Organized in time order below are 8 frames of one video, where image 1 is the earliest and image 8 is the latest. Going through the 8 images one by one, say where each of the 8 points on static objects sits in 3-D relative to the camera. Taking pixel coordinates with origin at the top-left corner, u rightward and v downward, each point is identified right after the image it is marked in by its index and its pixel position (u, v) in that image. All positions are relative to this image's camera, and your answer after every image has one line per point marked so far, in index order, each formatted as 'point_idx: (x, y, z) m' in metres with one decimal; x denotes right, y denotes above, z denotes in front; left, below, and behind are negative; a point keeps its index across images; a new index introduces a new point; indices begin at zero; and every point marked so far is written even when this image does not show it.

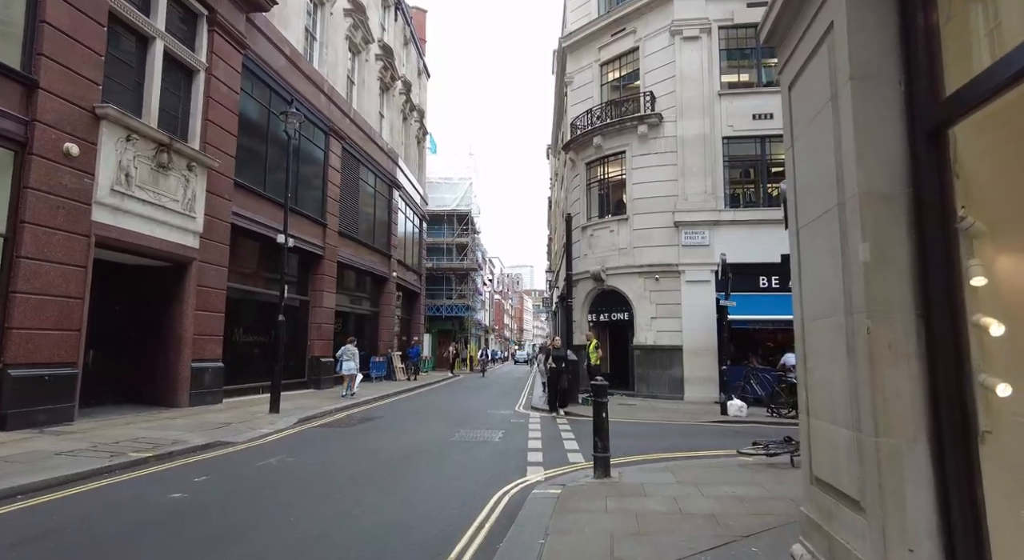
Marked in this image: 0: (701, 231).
0: (+6.3, +1.7, +17.6) m
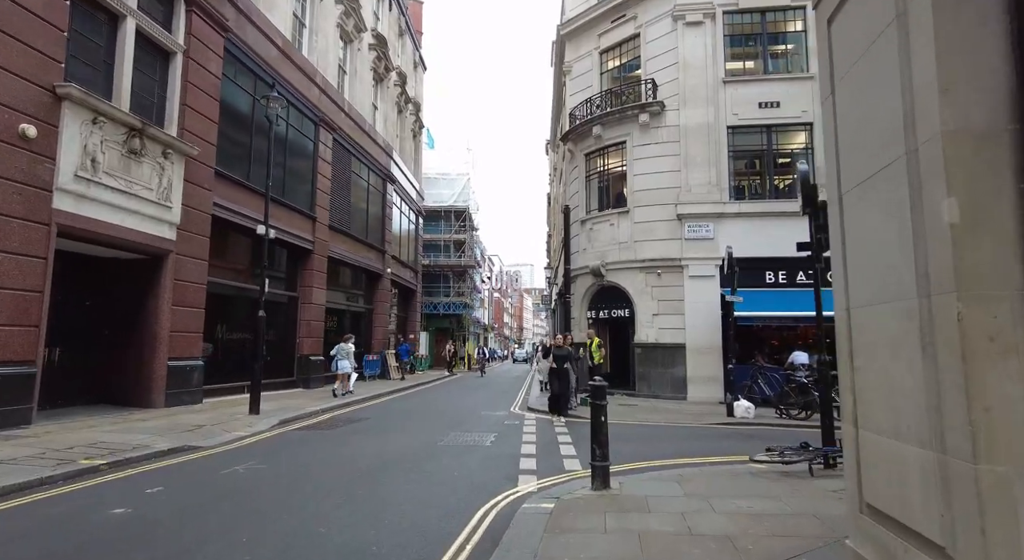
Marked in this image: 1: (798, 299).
0: (+6.2, +1.8, +16.9) m
1: (+8.7, -0.6, +15.8) m
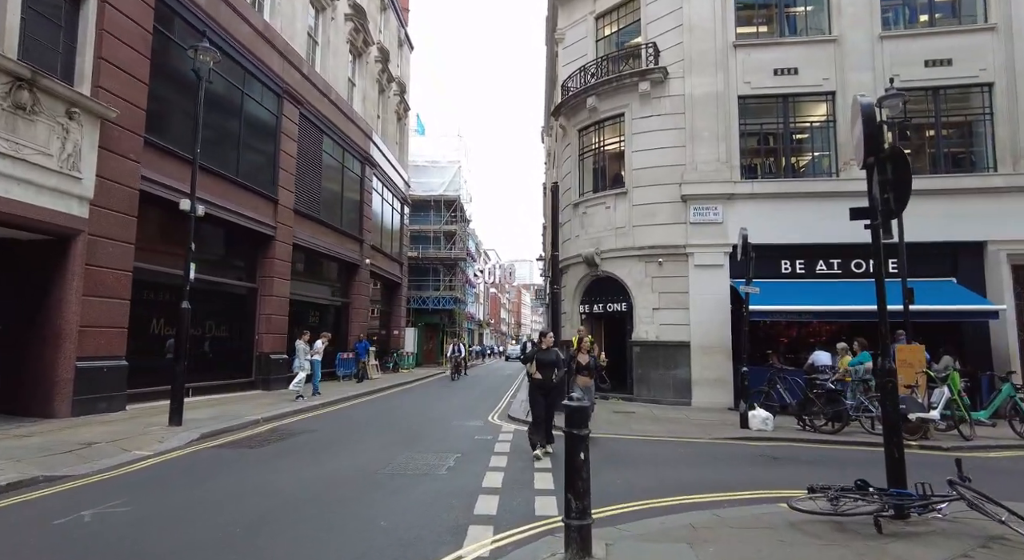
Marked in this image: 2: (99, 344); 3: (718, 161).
0: (+5.7, +2.1, +14.9) m
1: (+8.2, -0.3, +13.9) m
2: (-8.4, -1.3, +10.7) m
3: (+5.9, +3.4, +15.0) m
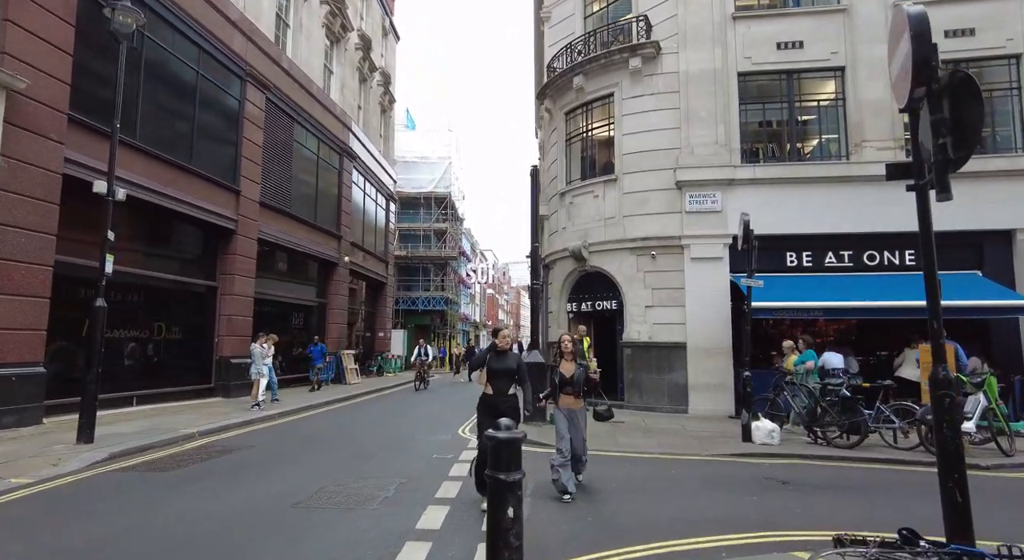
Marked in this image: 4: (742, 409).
0: (+5.1, +2.3, +13.5) m
1: (+7.6, -0.2, +12.5) m
2: (-9.0, -1.2, +9.3) m
3: (+5.3, +3.6, +13.7) m
4: (+4.1, -2.3, +9.3) m
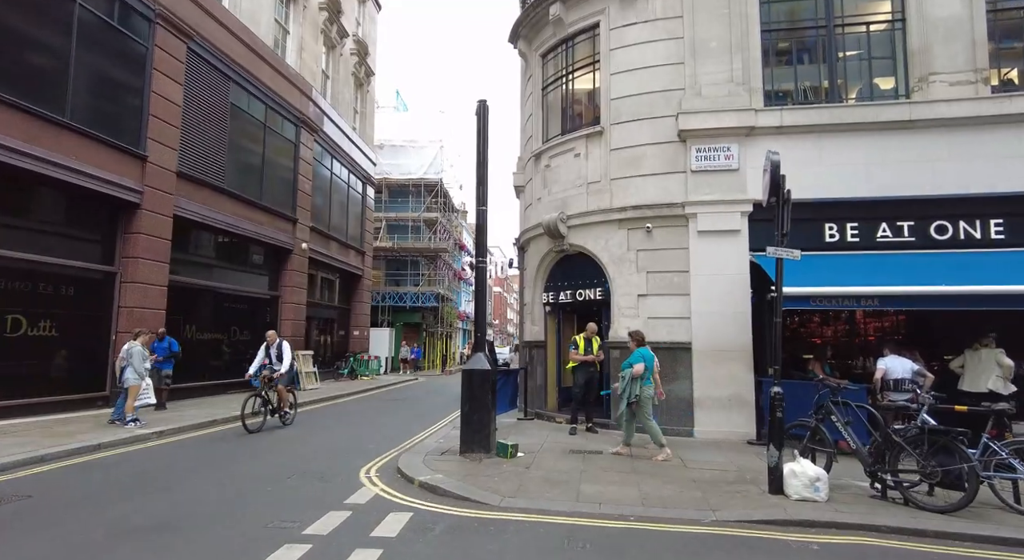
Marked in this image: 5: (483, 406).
0: (+4.2, +2.7, +10.3) m
1: (+6.6, +0.2, +9.2) m
2: (-10.1, -0.8, +6.5) m
3: (+4.3, +3.9, +10.4) m
4: (+3.0, -1.9, +6.1) m
5: (-0.4, -1.9, +7.9) m
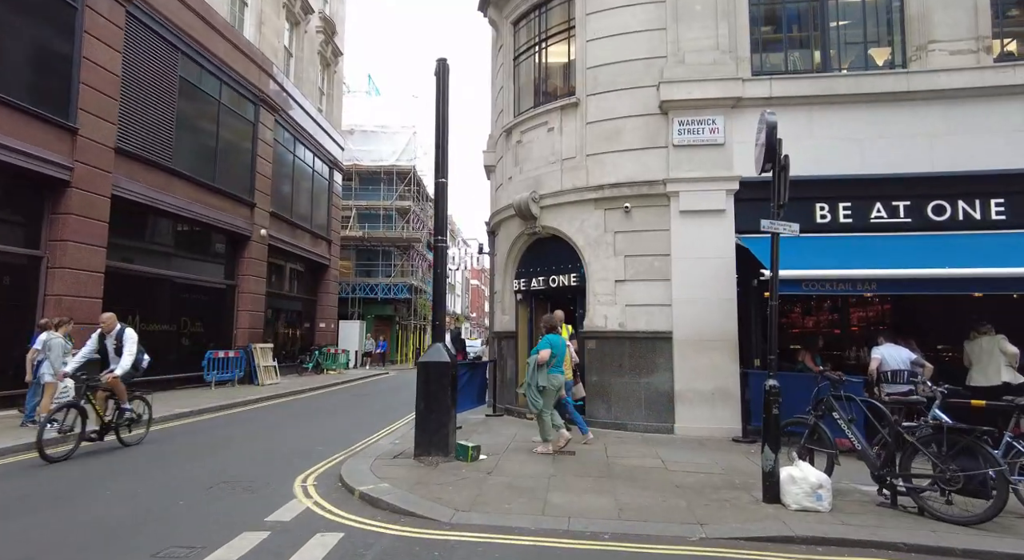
0: (+3.6, +2.9, +9.5) m
1: (+6.0, +0.5, +8.5) m
2: (-10.5, -0.6, +5.1) m
3: (+3.7, +4.2, +9.6) m
4: (+2.5, -1.7, +5.3) m
5: (-1.0, -1.6, +7.0) m
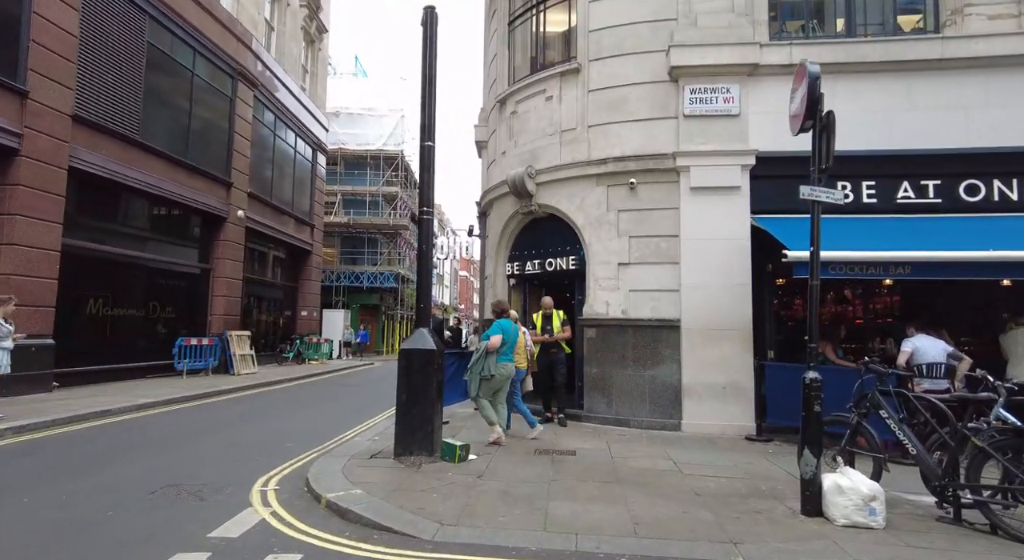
0: (+3.5, +3.2, +8.6) m
1: (+6.0, +0.7, +7.7) m
2: (-10.5, -0.2, +4.1) m
3: (+3.7, +4.5, +8.7) m
4: (+2.5, -1.5, +4.5) m
5: (-1.0, -1.3, +6.1) m
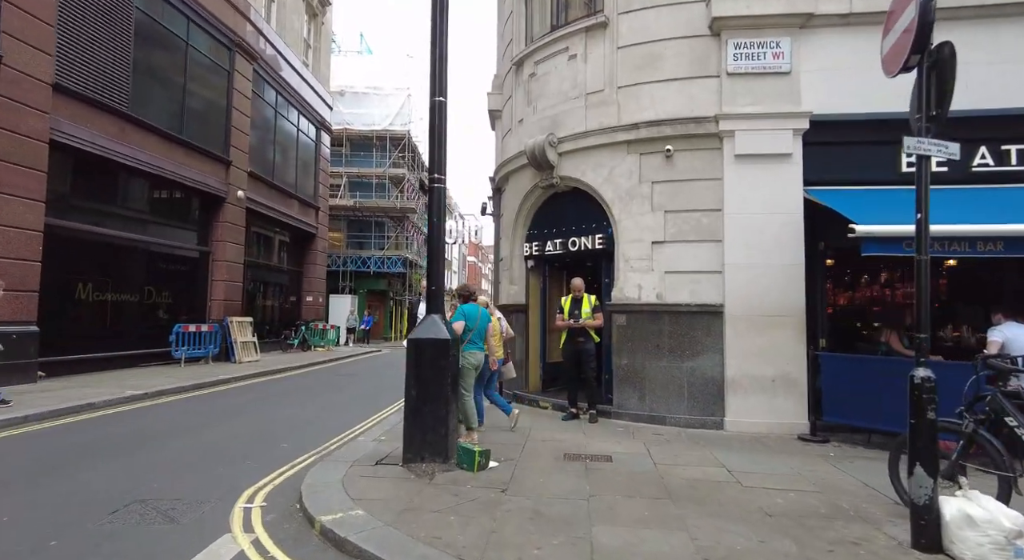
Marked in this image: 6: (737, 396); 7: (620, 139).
0: (+3.8, +3.5, +7.6) m
1: (+6.3, +1.0, +6.7) m
2: (-10.3, 0.0, +3.3) m
3: (+4.0, +4.8, +7.6) m
4: (+2.7, -1.3, +3.6) m
5: (-0.8, -1.1, +5.2) m
6: (+3.1, -1.6, +7.4) m
7: (+1.7, +2.2, +8.1) m
